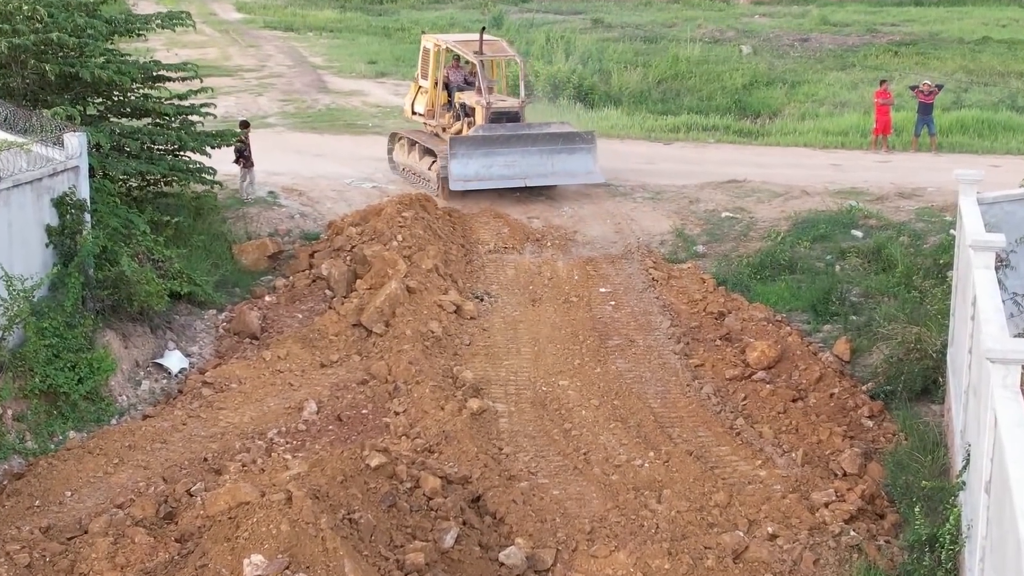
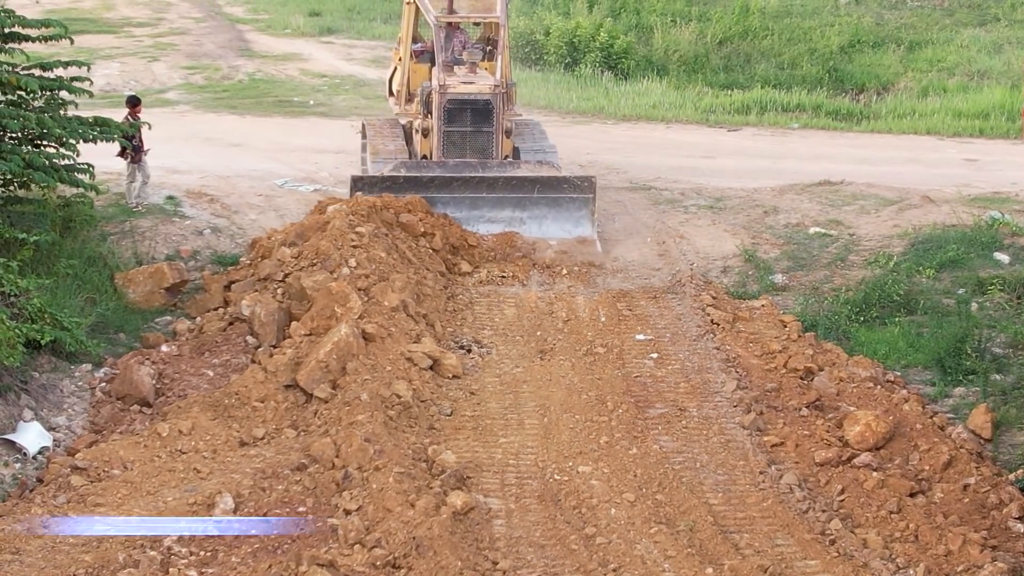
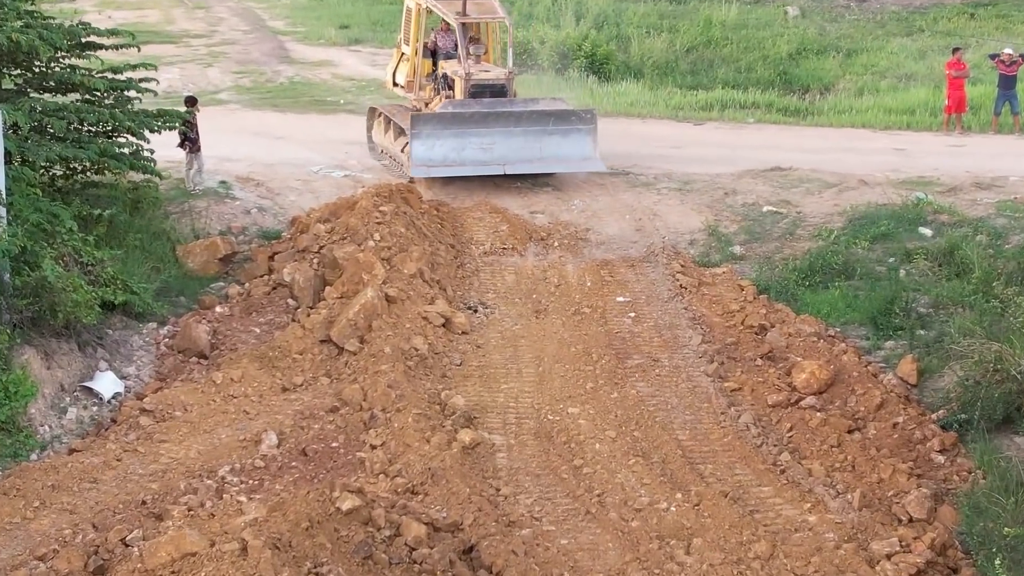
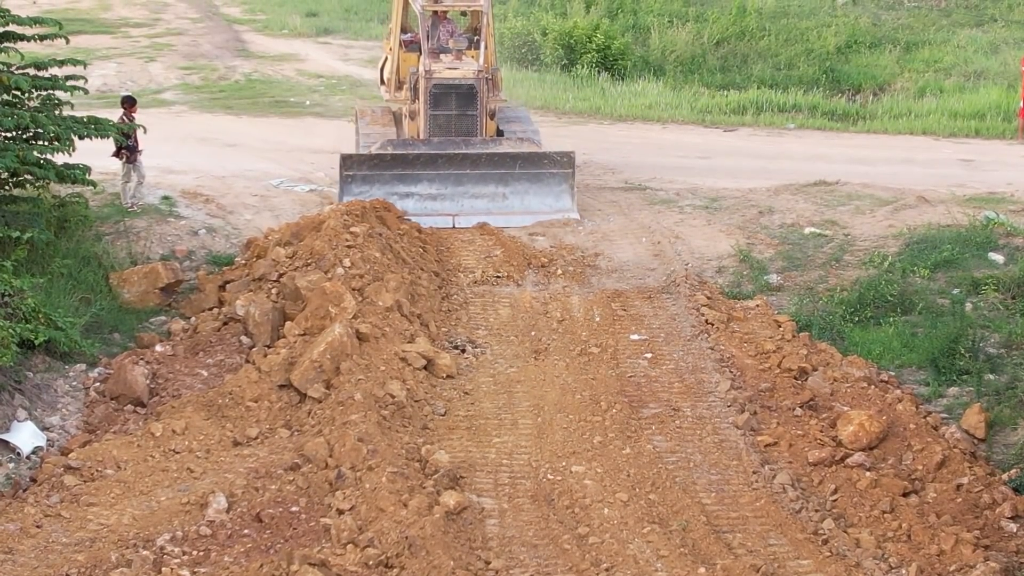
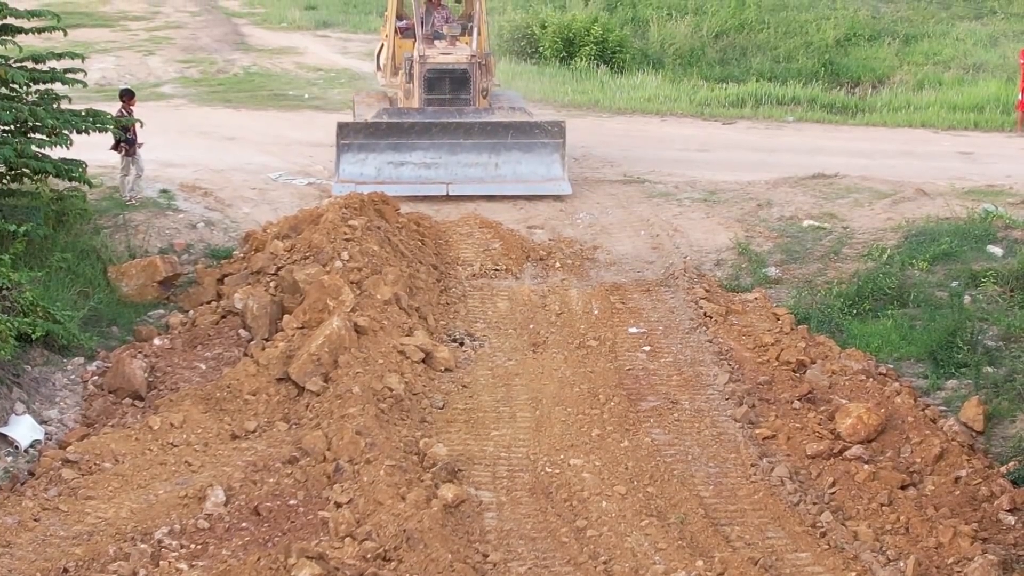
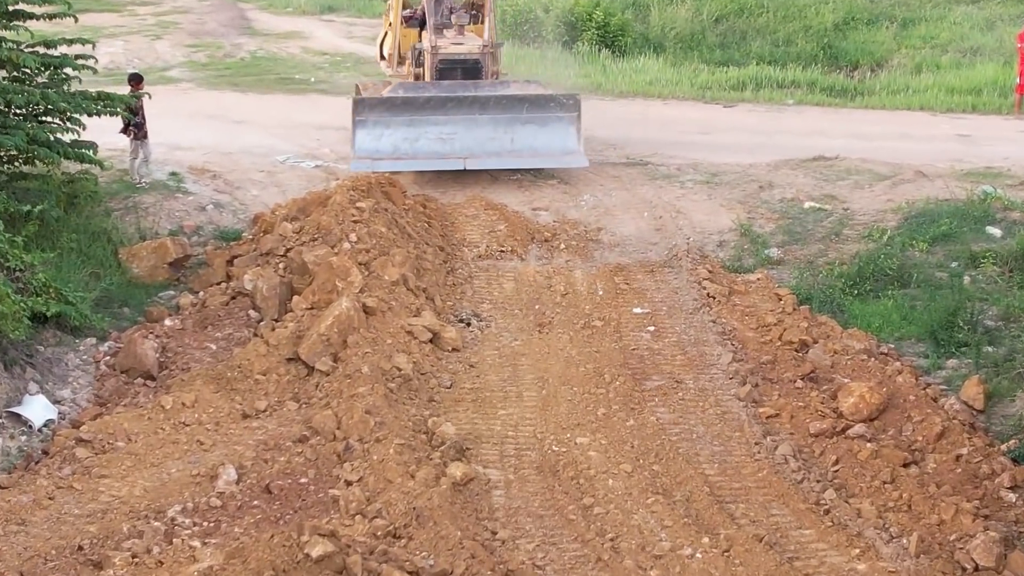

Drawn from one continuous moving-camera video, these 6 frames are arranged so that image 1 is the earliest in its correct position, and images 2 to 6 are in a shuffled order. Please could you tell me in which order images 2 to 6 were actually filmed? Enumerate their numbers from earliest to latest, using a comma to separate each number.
3, 6, 5, 4, 2
